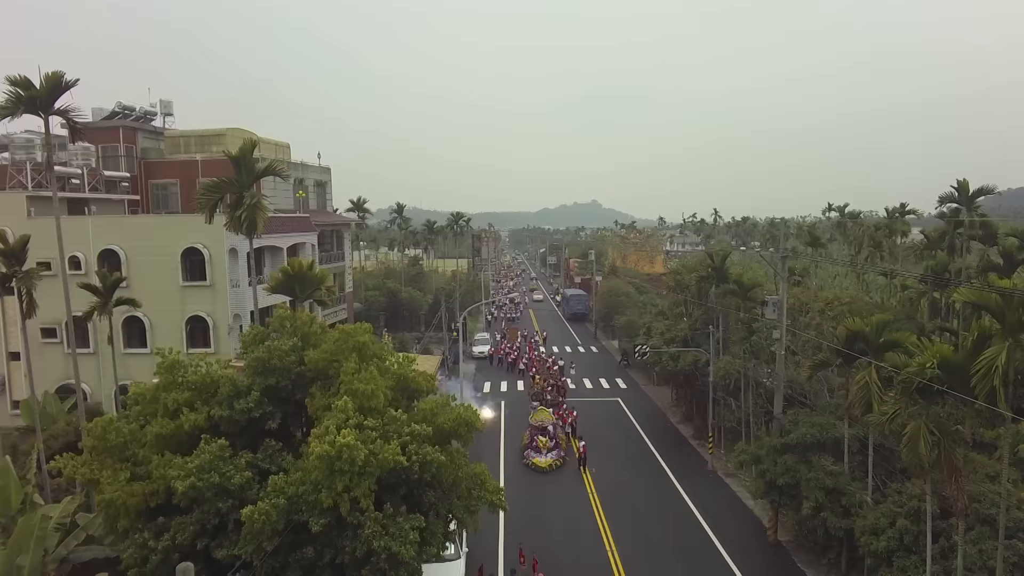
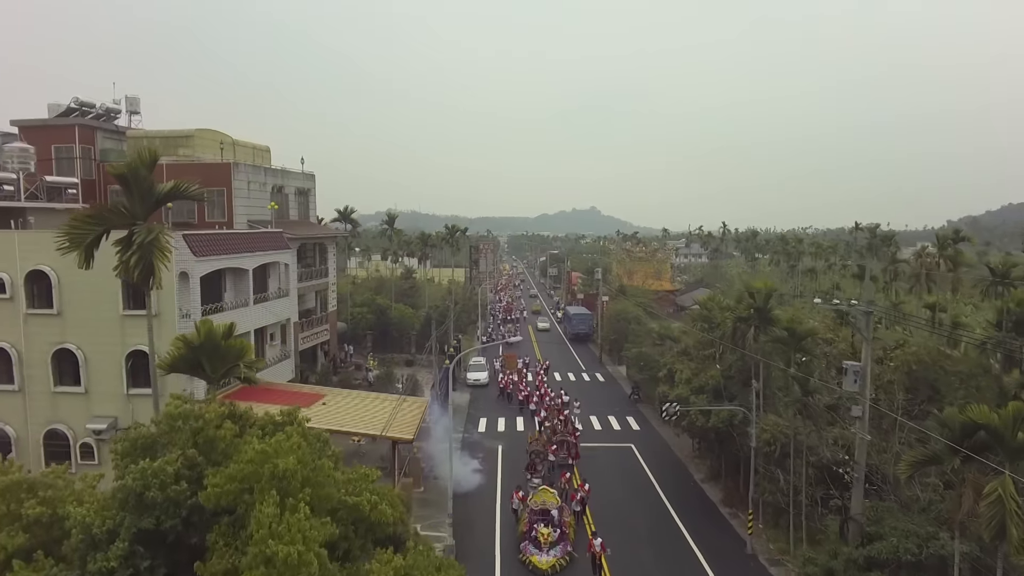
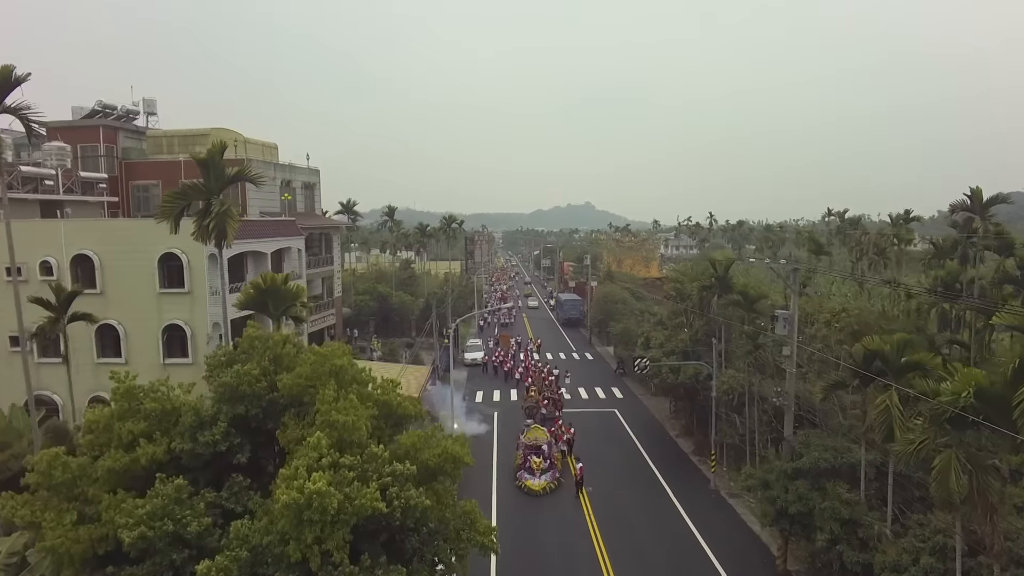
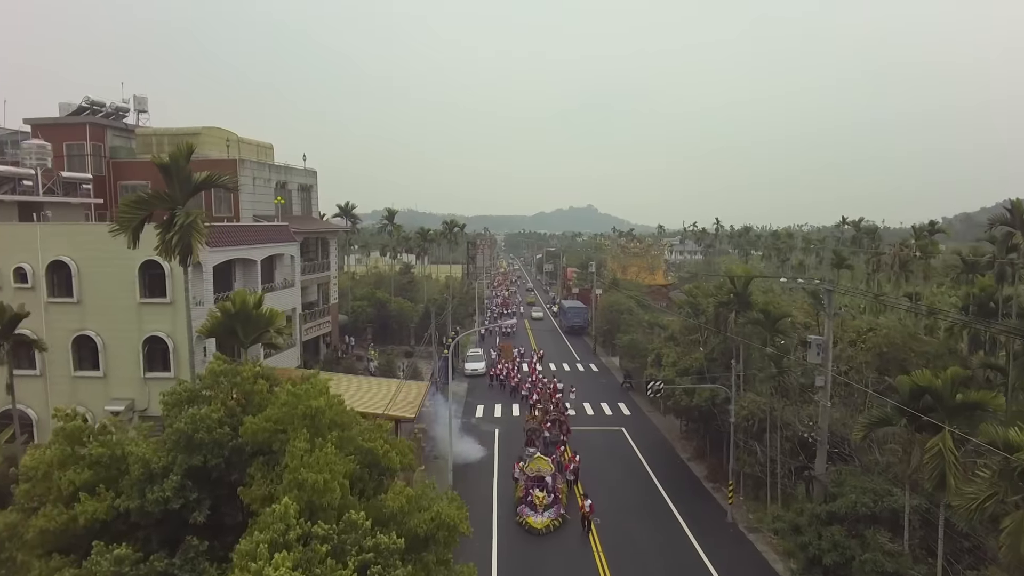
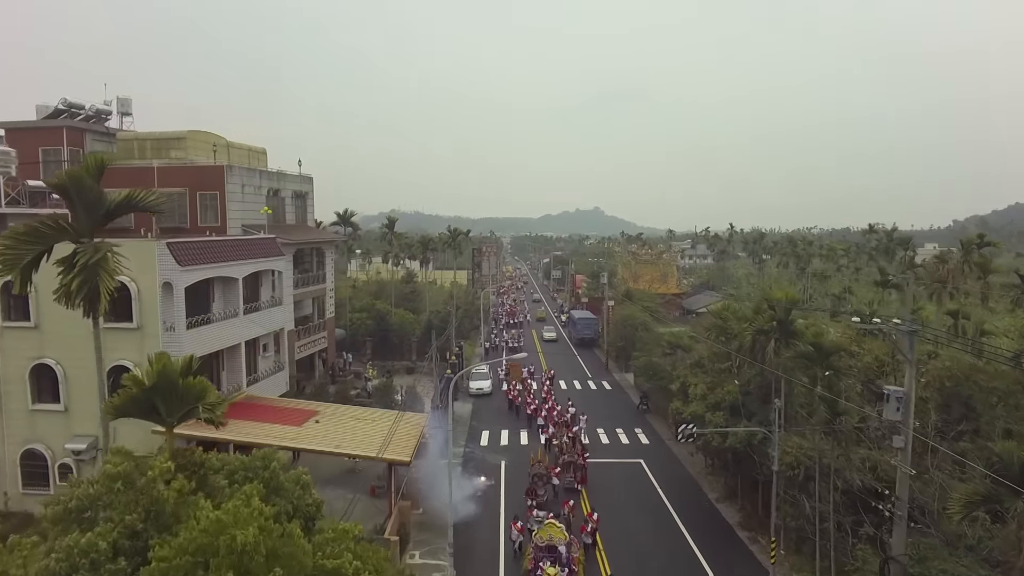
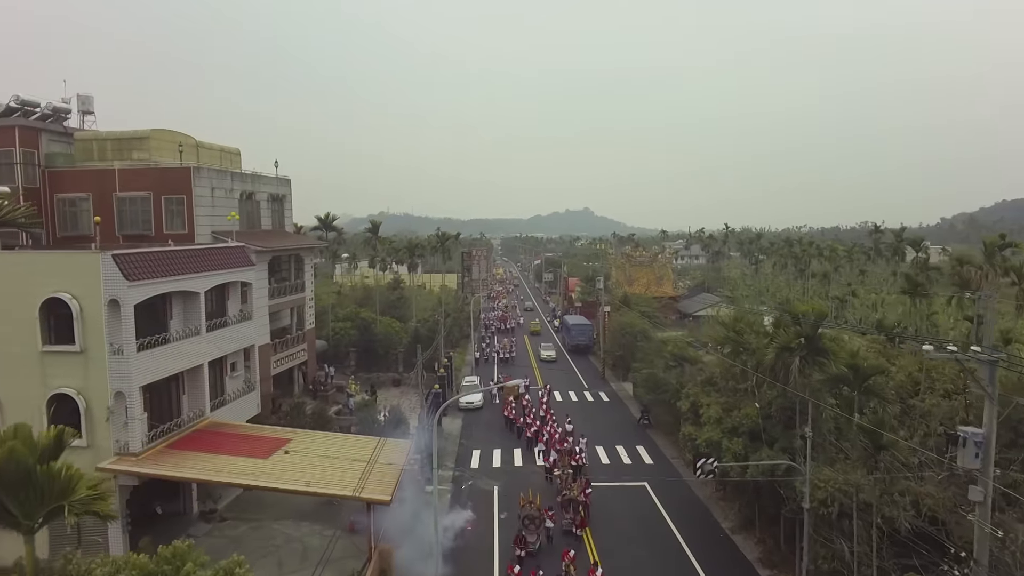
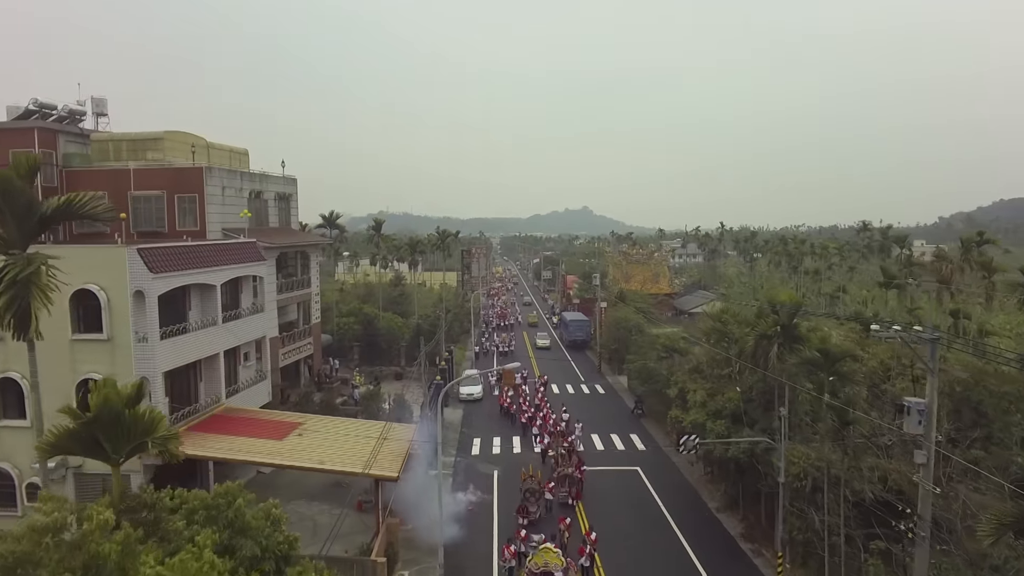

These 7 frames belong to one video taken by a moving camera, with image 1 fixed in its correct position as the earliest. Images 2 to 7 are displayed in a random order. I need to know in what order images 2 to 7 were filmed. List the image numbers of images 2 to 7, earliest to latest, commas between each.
3, 4, 2, 5, 7, 6
